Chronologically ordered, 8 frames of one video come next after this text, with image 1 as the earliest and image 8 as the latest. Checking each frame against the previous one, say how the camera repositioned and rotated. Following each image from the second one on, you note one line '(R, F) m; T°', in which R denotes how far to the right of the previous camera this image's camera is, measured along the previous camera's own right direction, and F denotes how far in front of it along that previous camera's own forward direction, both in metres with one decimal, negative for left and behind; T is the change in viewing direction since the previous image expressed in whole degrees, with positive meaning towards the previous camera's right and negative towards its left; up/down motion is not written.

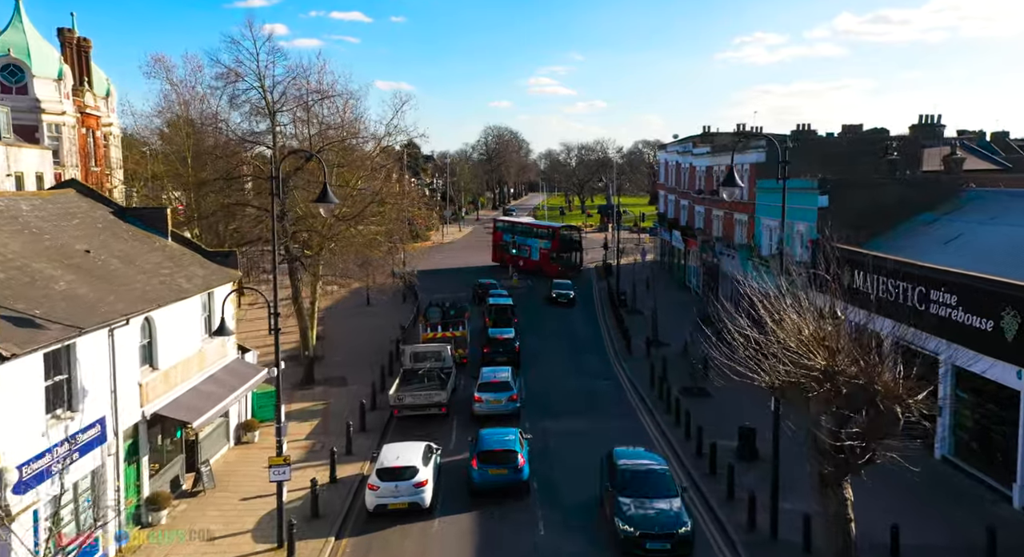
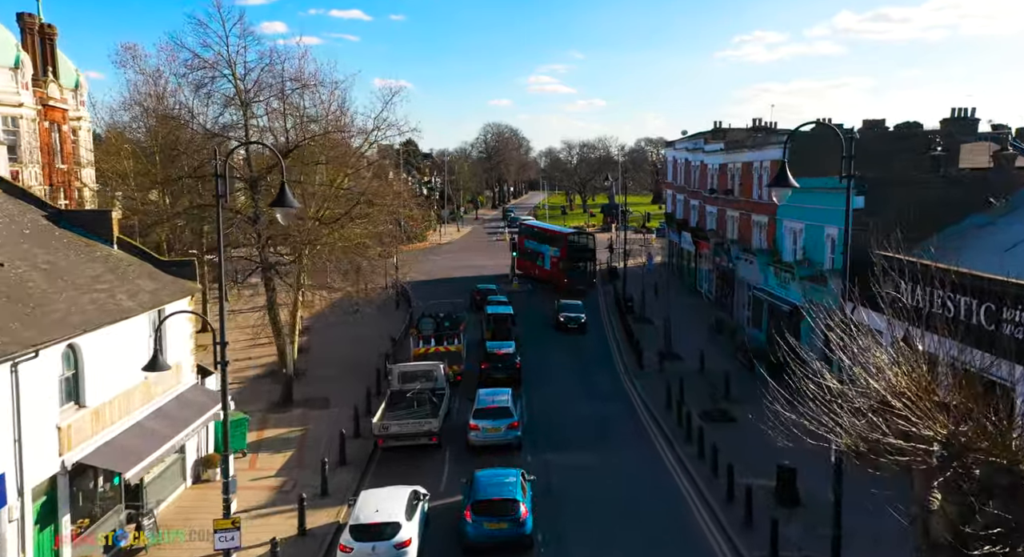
(0.0, +2.6) m; 0°
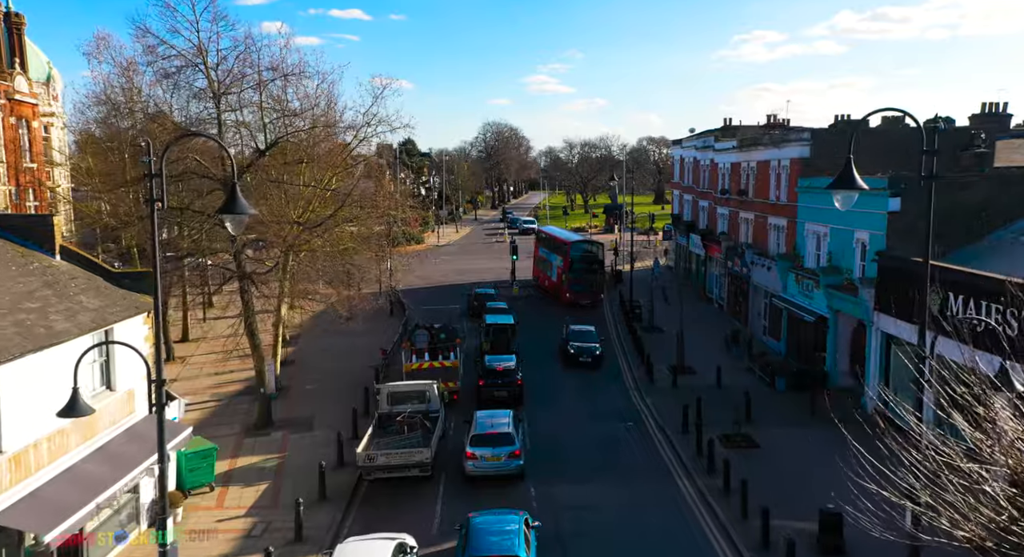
(0.0, +2.1) m; 0°
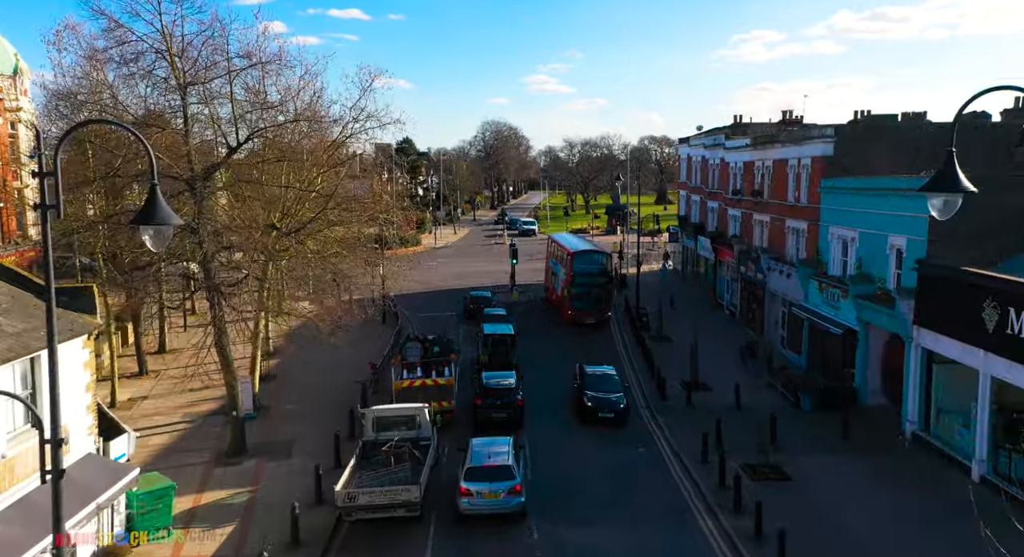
(0.0, +2.1) m; 0°
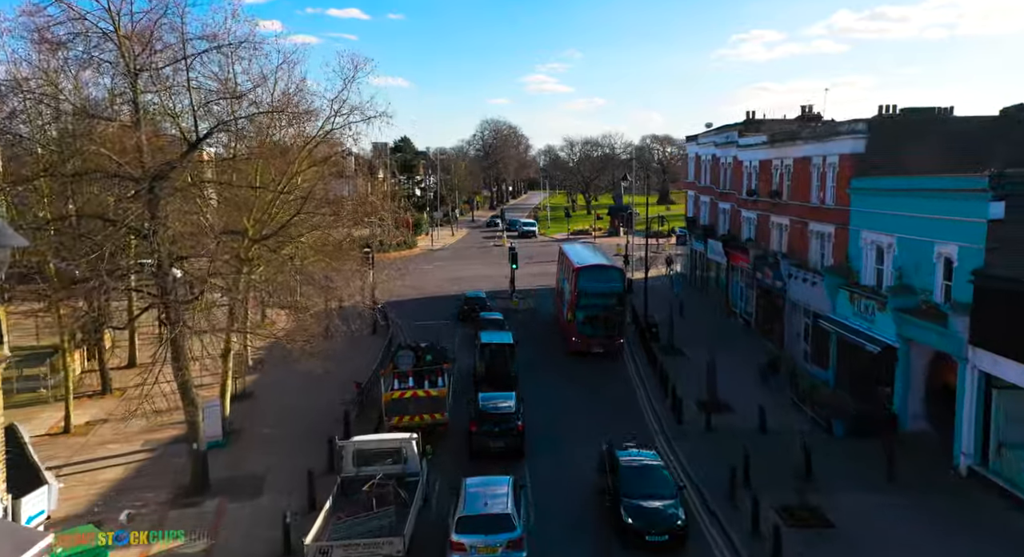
(0.0, +2.4) m; 0°
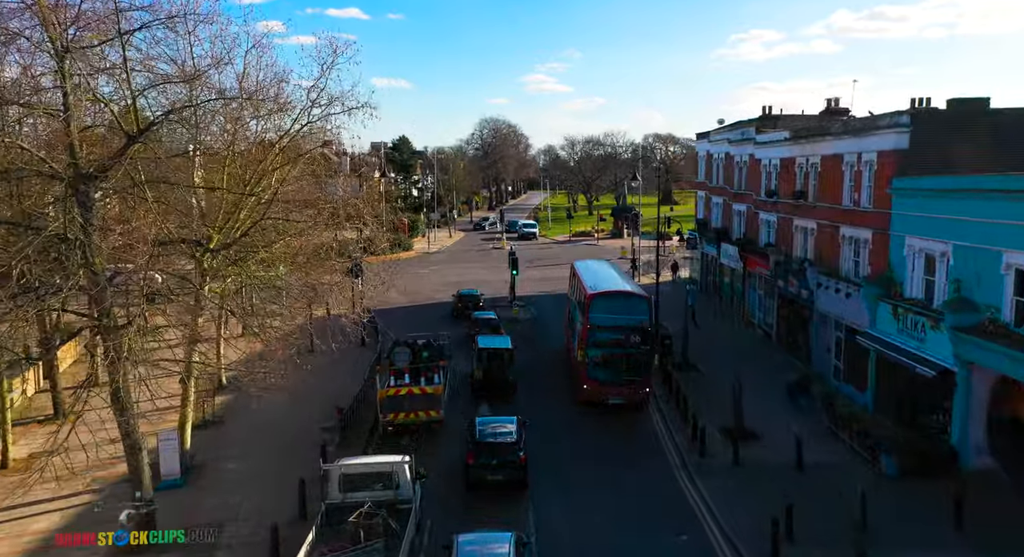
(0.0, +2.6) m; 0°
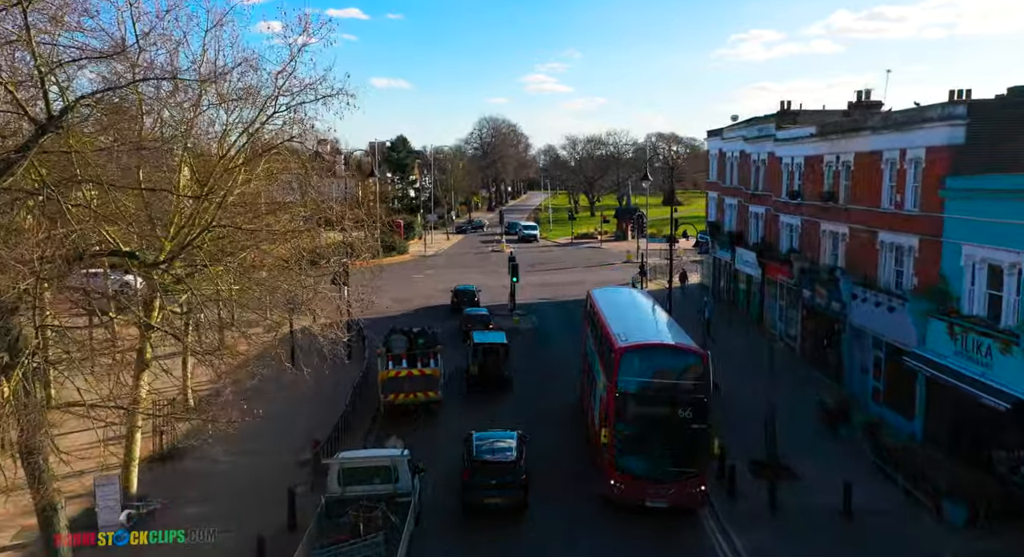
(0.0, +2.6) m; 0°
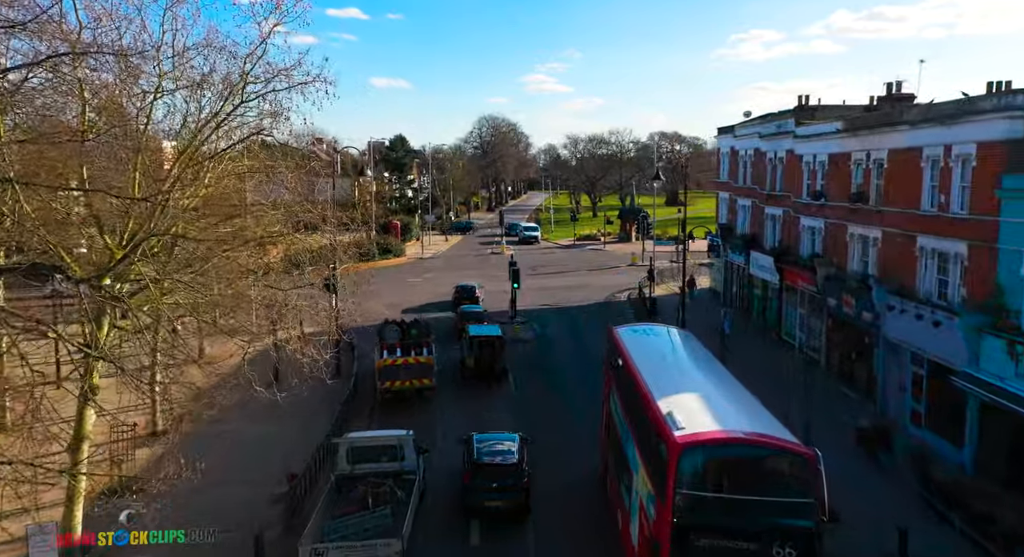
(0.0, +2.1) m; 0°
